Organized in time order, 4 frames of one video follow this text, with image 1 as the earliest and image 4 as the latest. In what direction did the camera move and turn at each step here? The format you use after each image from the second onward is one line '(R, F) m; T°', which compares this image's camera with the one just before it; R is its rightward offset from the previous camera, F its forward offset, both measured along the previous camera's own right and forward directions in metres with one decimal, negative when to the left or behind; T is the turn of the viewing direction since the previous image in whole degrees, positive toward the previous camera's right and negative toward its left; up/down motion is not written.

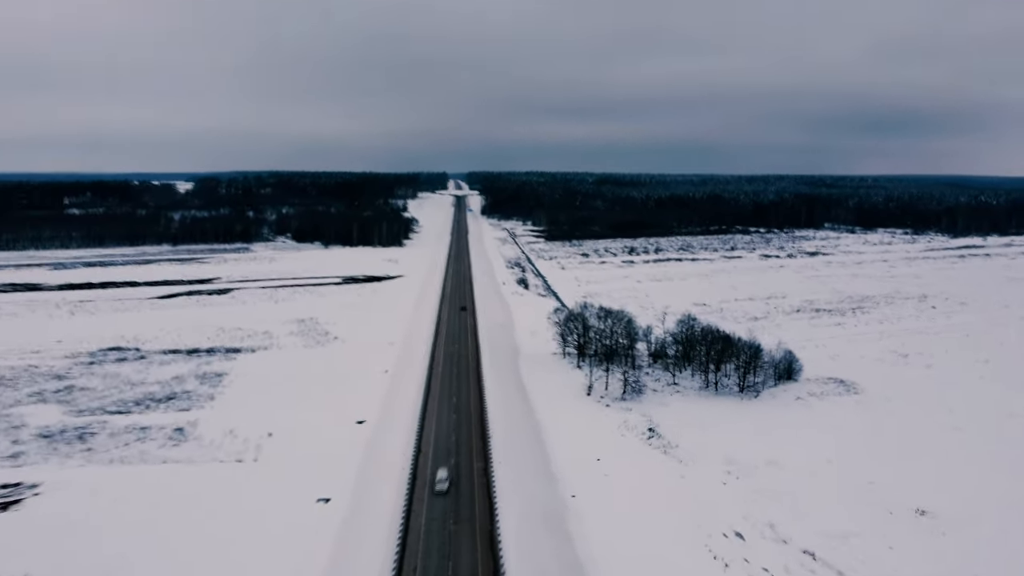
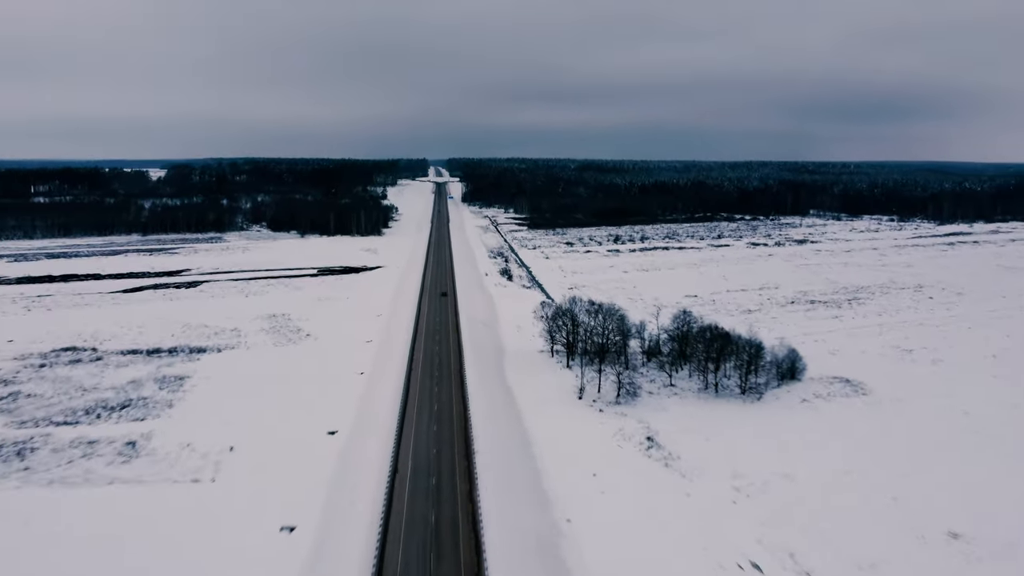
(-0.1, +1.8) m; +1°
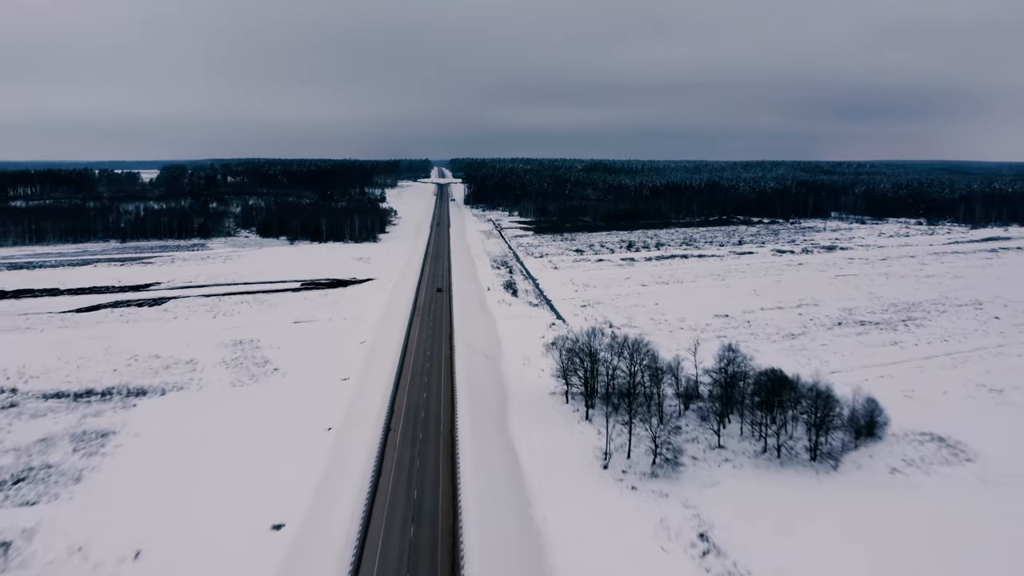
(0.0, +5.0) m; 0°
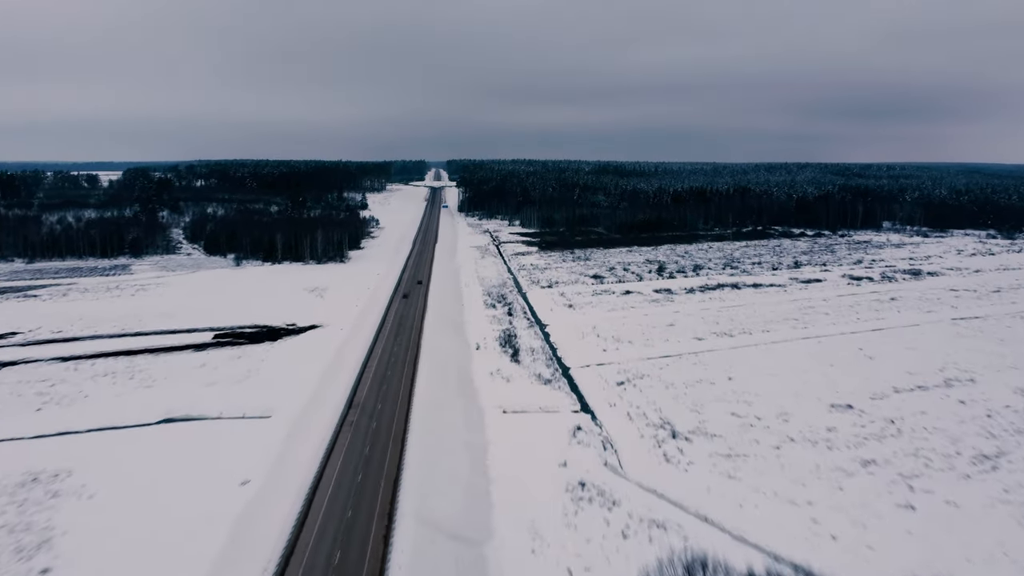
(0.0, +13.0) m; 0°
